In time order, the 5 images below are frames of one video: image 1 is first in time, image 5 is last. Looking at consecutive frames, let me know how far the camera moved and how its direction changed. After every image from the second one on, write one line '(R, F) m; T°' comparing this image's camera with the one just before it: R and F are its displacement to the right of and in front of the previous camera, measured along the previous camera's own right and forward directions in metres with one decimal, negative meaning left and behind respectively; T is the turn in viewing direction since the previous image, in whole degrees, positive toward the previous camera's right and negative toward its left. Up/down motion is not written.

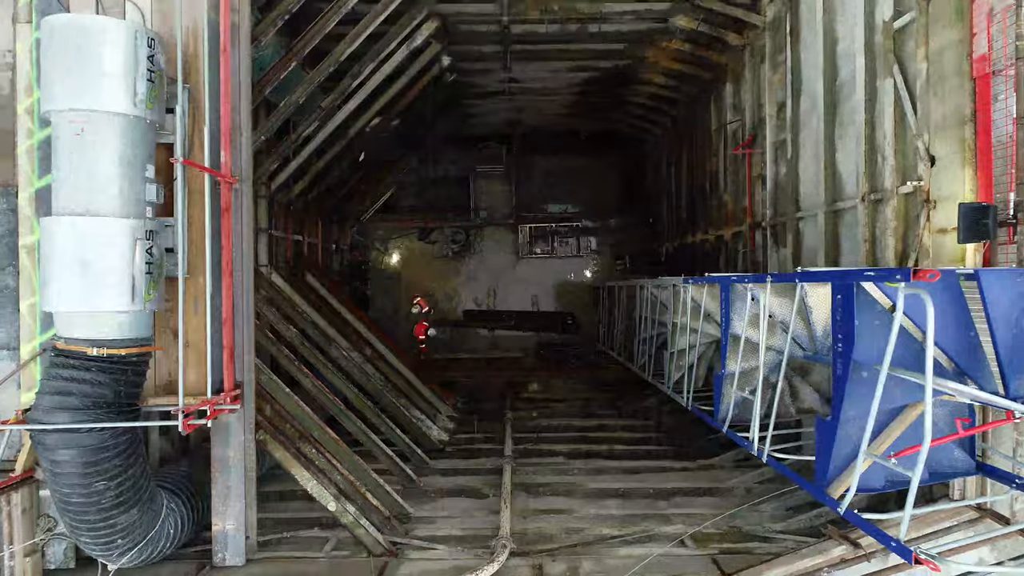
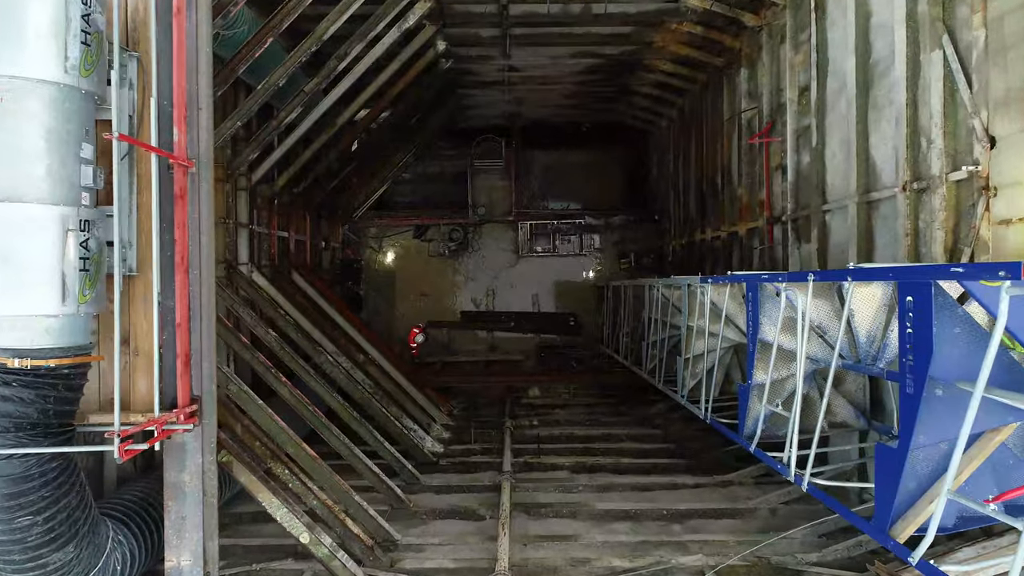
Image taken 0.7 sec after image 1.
(0.0, +0.5) m; 0°
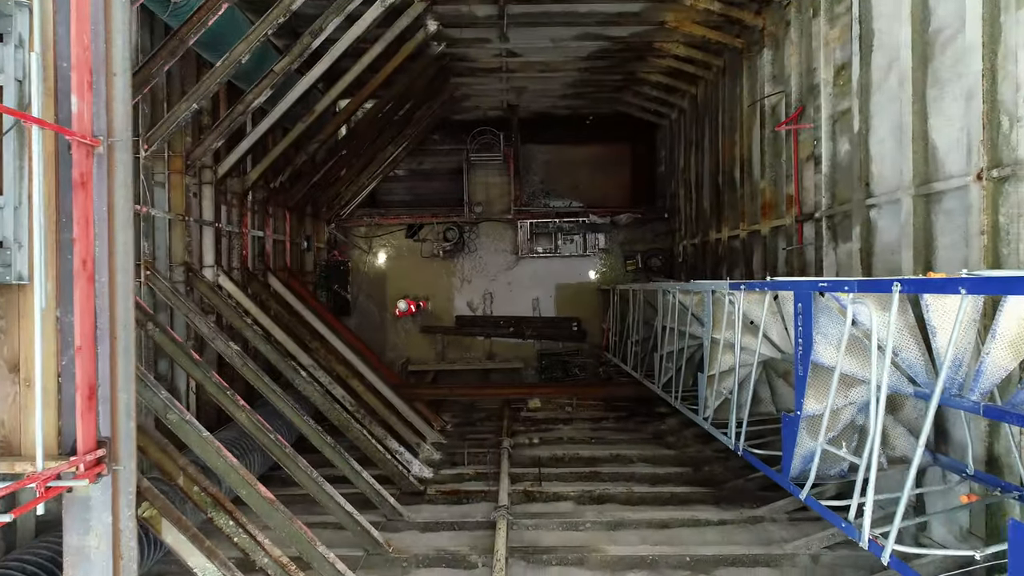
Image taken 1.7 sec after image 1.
(0.0, +0.7) m; 0°
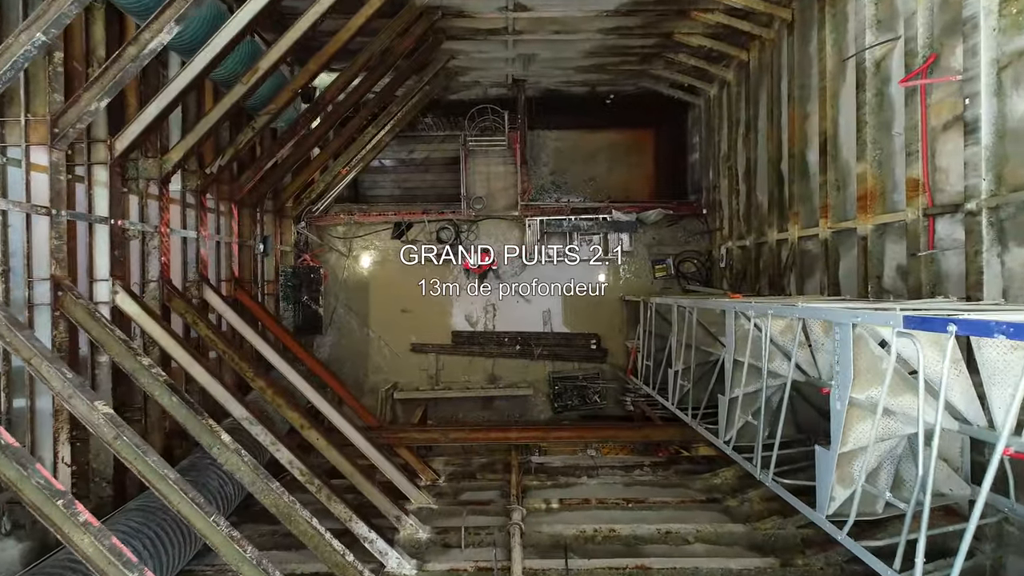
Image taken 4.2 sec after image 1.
(-0.1, +1.8) m; 0°
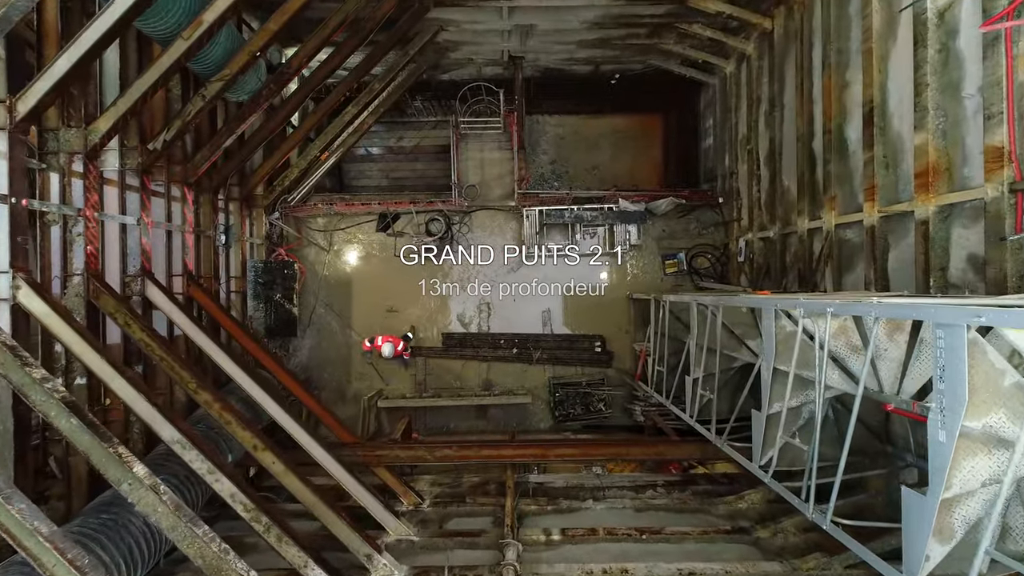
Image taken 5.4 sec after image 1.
(+0.1, +0.8) m; 0°
